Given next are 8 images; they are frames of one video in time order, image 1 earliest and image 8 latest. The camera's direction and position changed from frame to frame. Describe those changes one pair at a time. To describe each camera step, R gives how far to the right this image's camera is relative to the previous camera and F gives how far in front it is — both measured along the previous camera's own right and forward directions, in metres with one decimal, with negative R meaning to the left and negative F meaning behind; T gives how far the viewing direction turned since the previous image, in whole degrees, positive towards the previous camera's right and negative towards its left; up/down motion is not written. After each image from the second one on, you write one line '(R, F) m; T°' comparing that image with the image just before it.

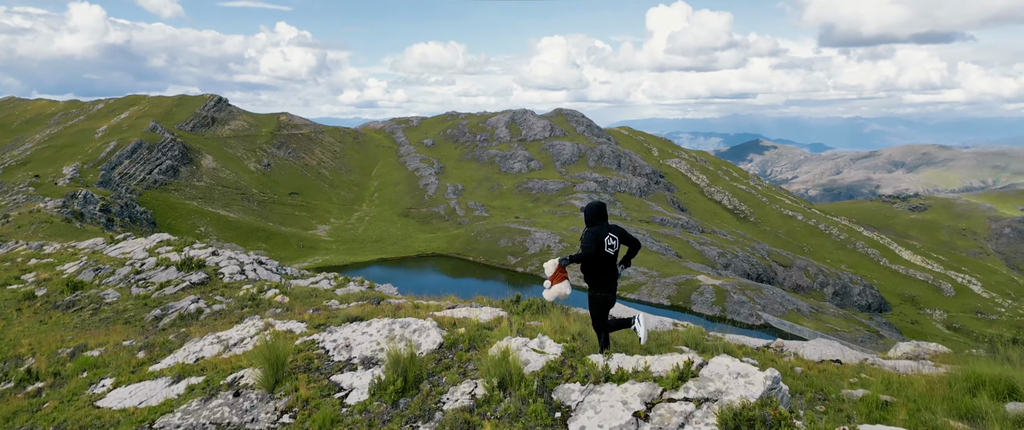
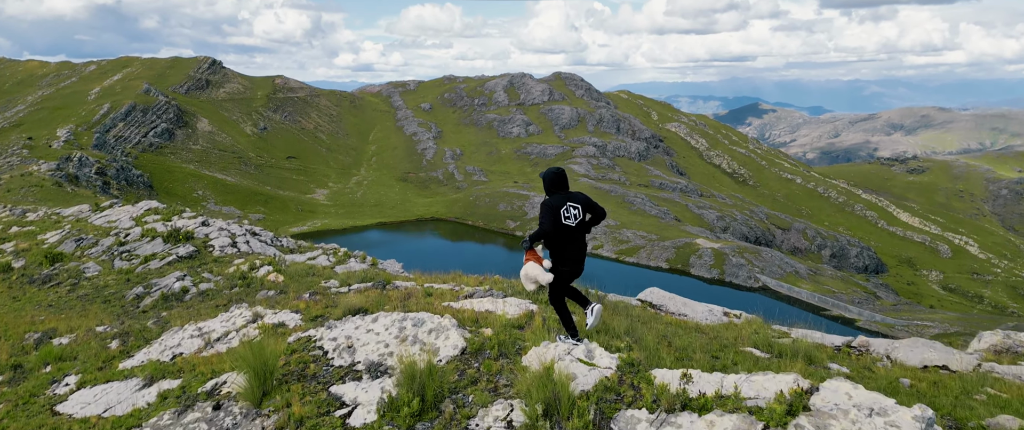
(-0.7, +2.4) m; 0°
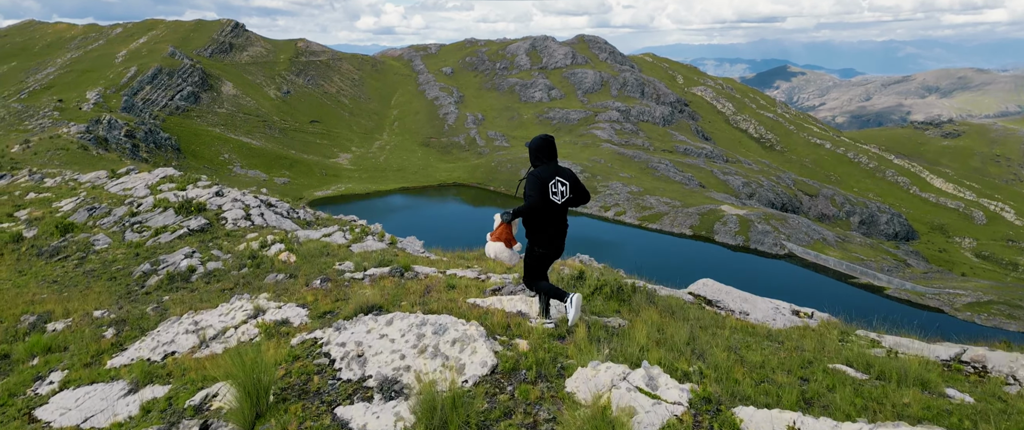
(-0.3, +1.9) m; -2°
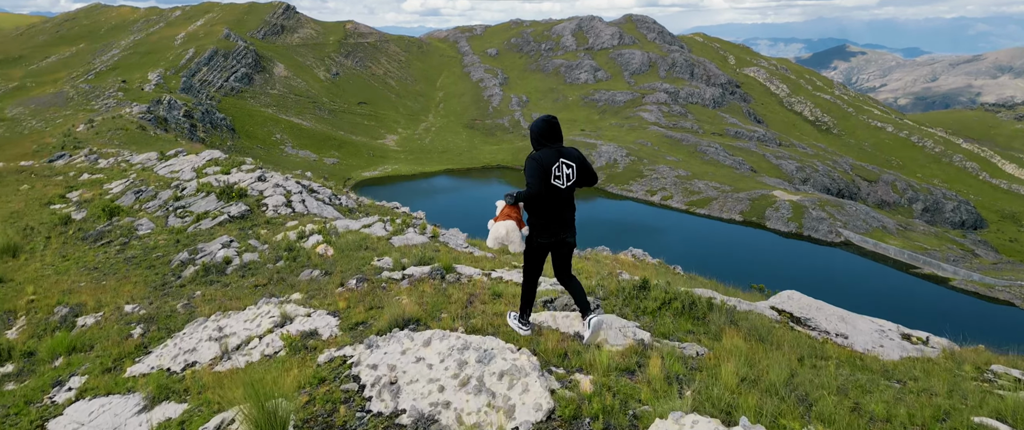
(-0.2, +1.6) m; -4°
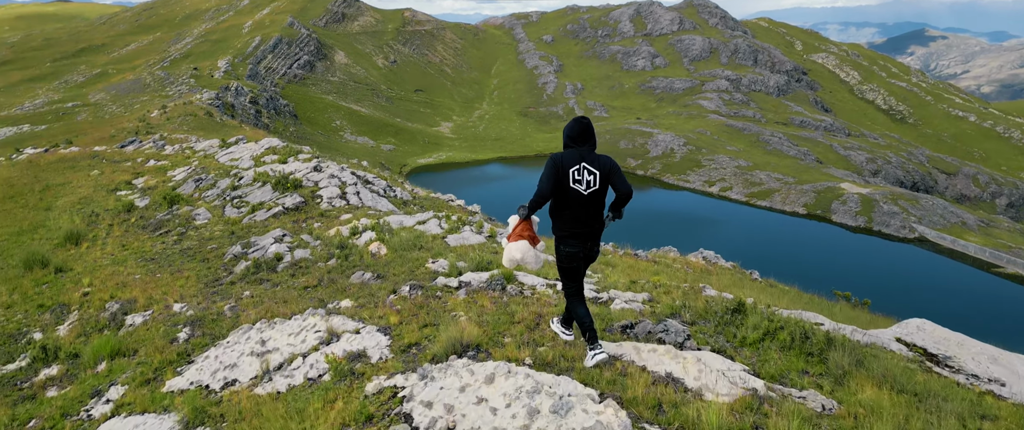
(-0.3, +1.4) m; -5°
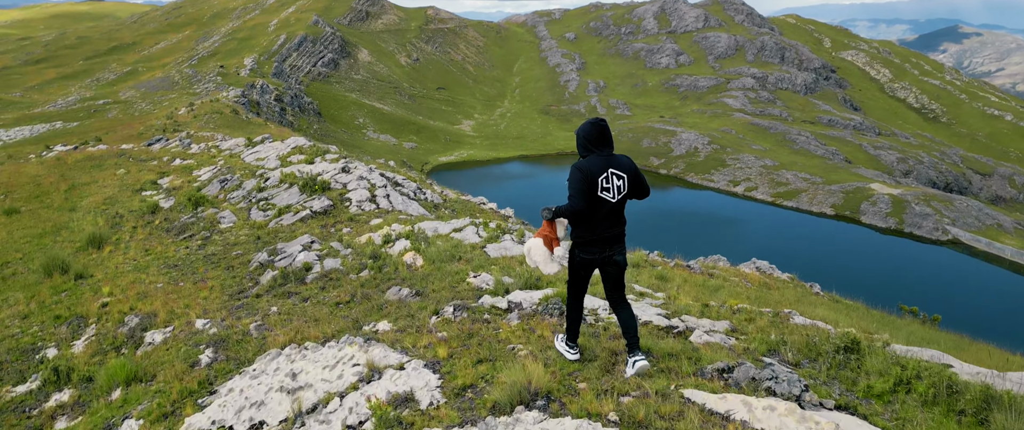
(-0.7, +1.5) m; -2°
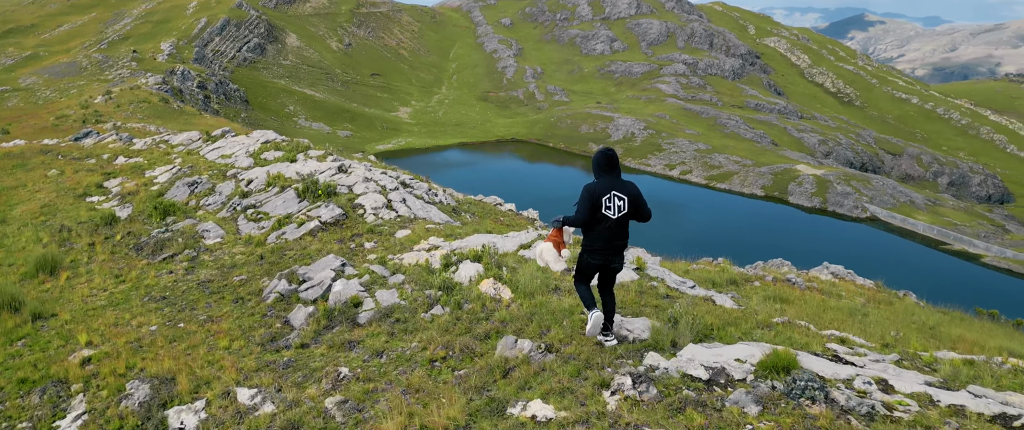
(-3.7, +3.5) m; +6°
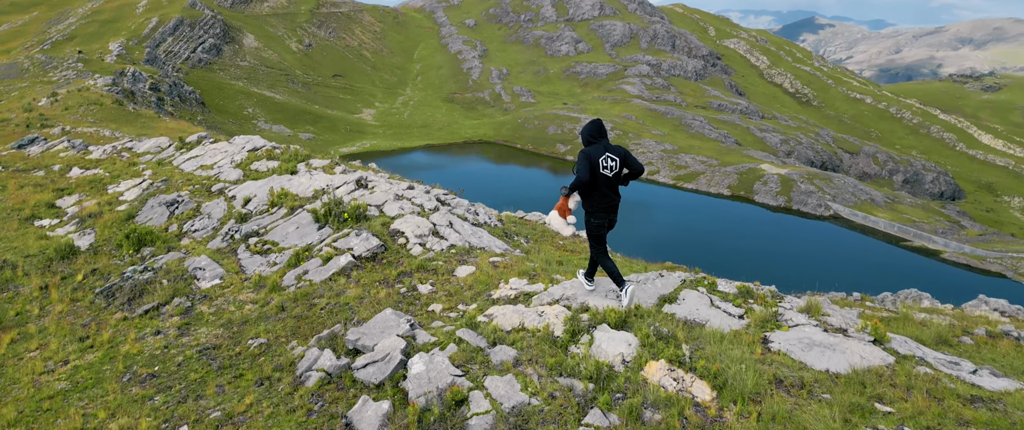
(-3.3, +4.8) m; +3°
